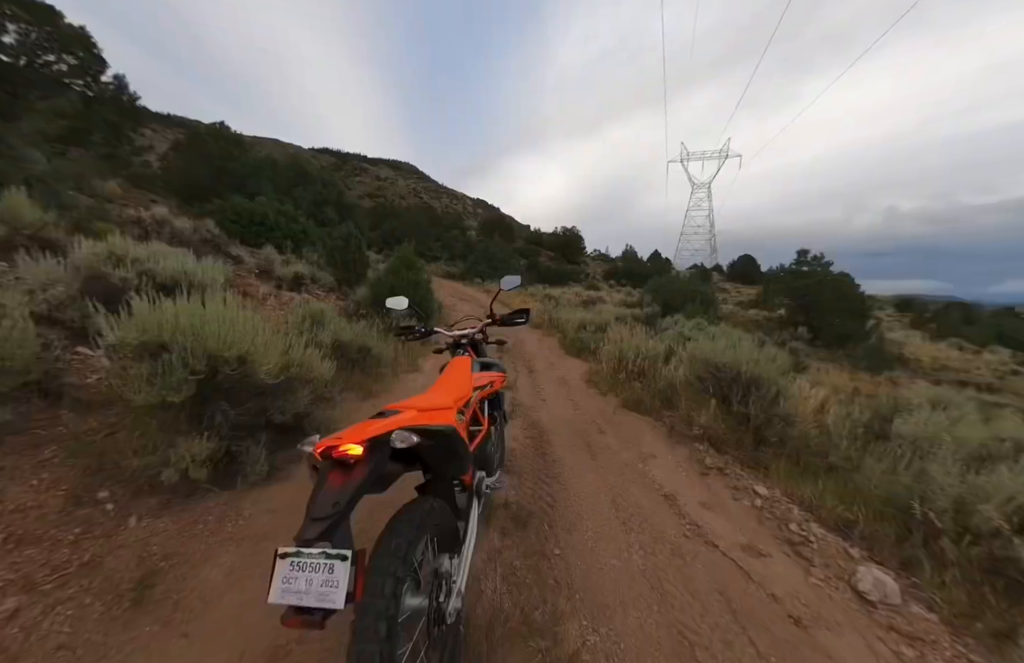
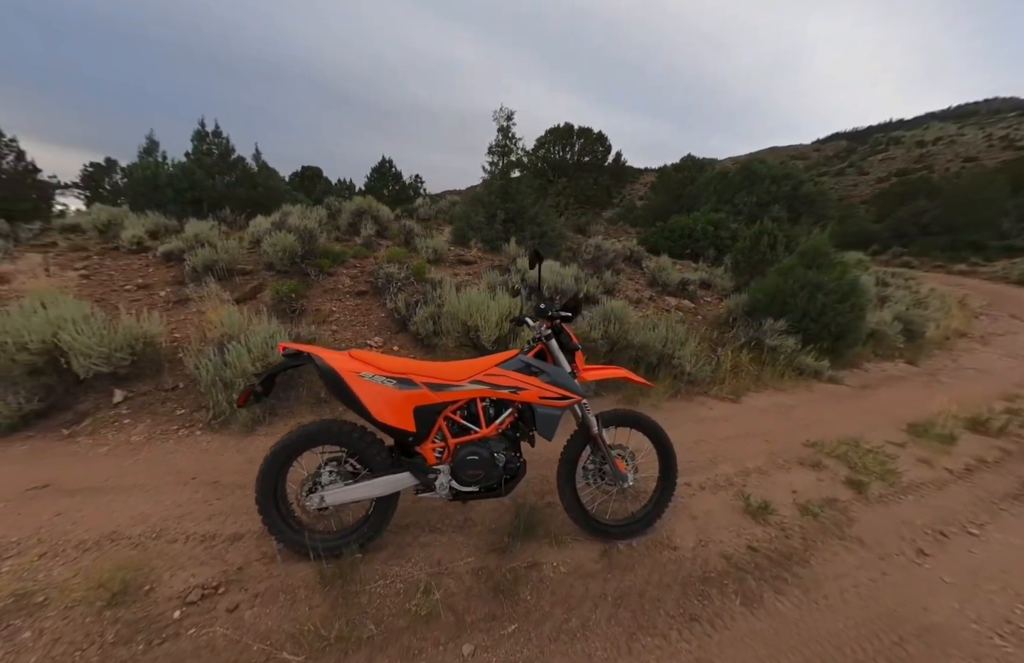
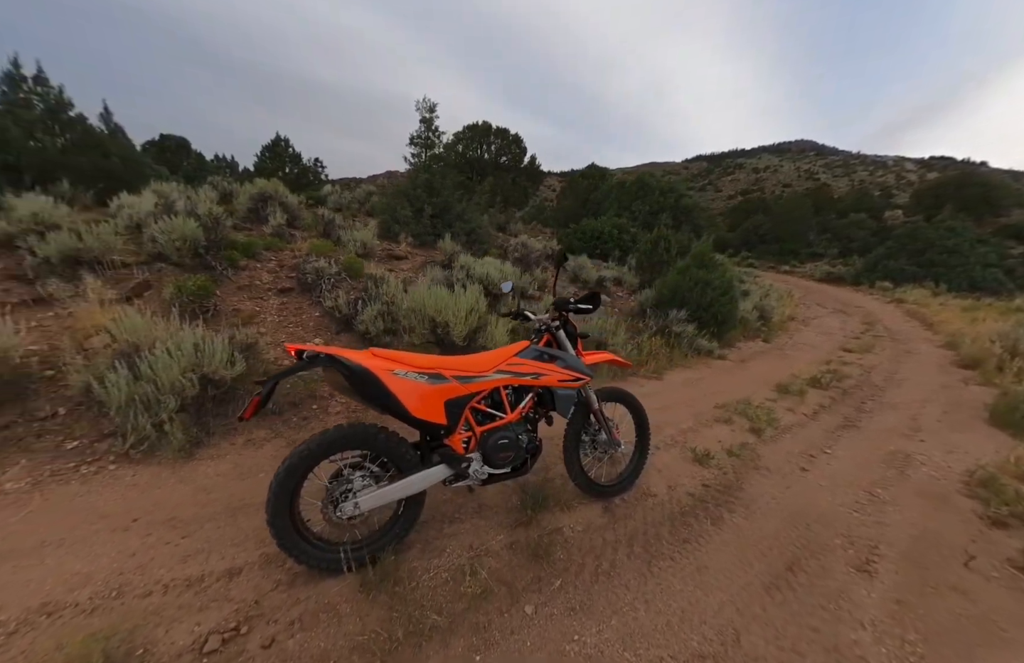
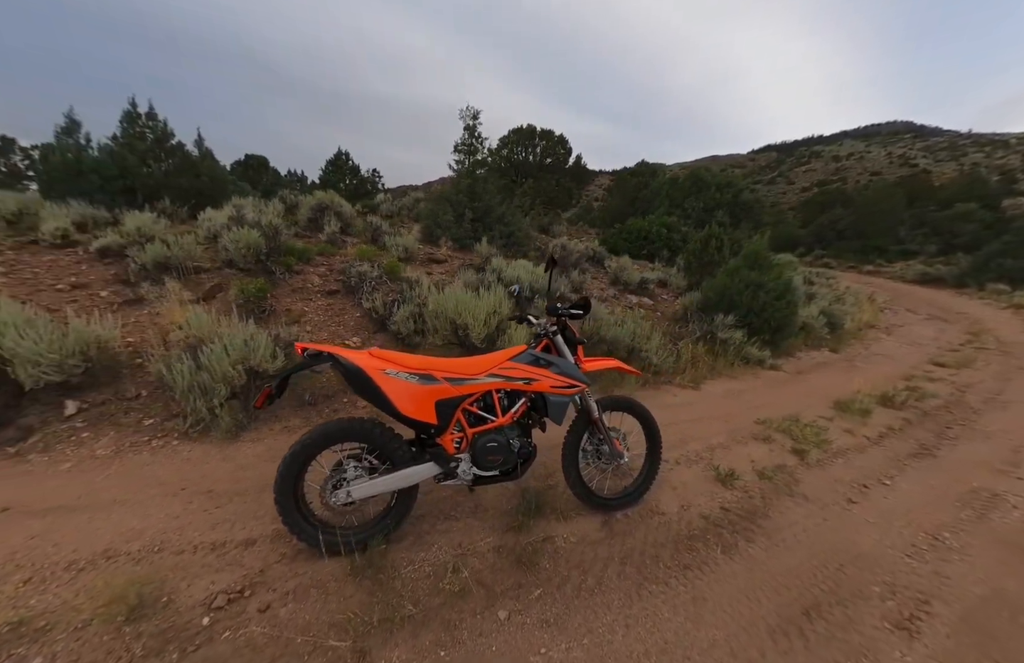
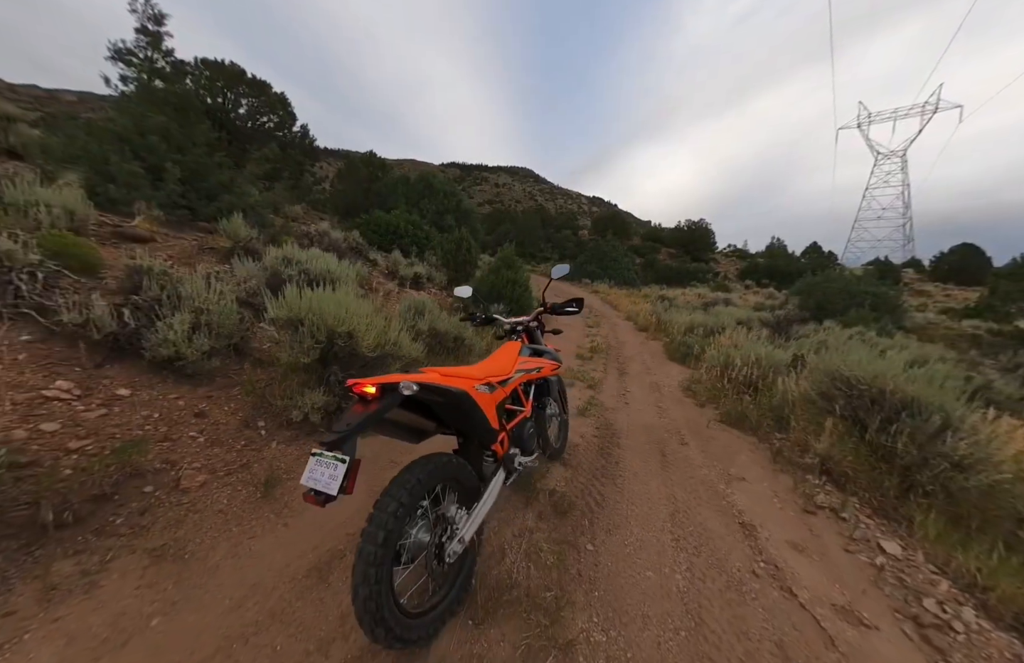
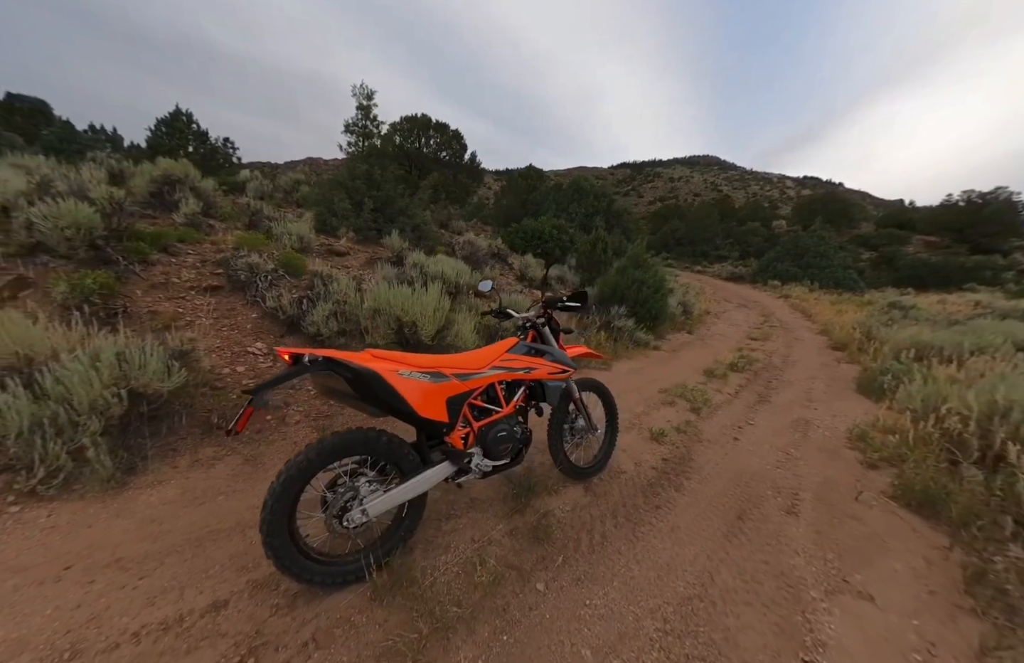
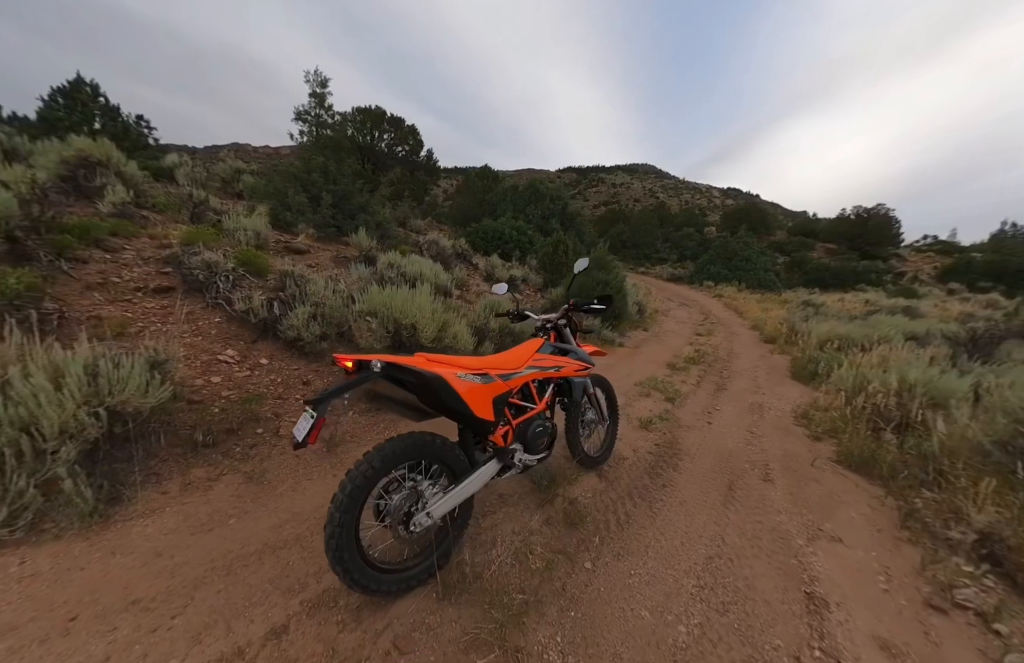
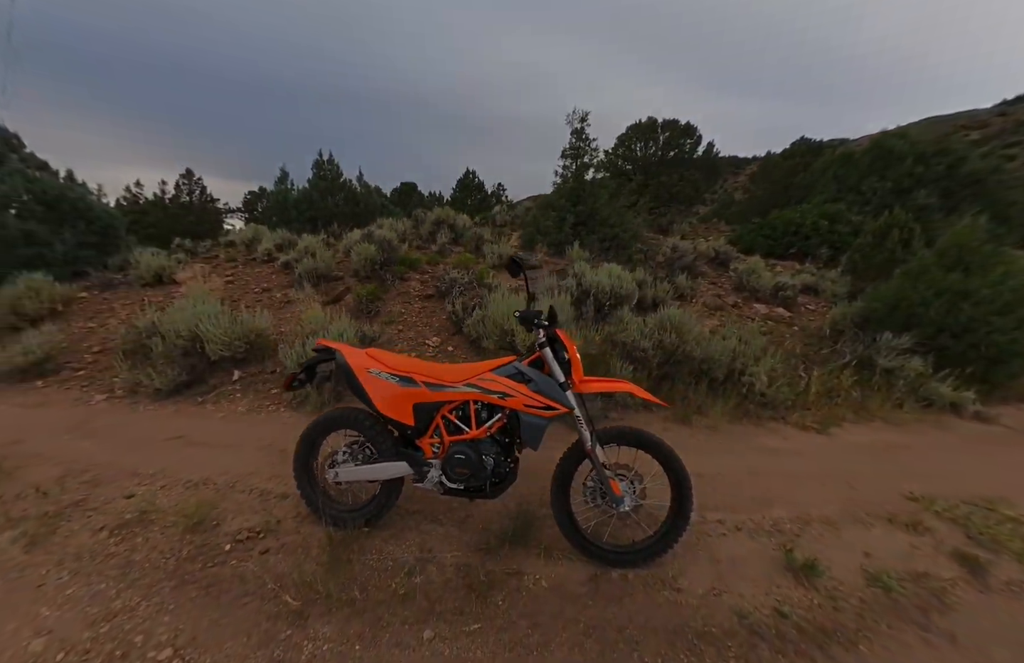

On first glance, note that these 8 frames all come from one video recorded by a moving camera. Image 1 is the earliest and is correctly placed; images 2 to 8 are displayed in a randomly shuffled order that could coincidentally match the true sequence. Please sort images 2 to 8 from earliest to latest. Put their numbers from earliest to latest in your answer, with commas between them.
5, 7, 6, 3, 4, 2, 8
